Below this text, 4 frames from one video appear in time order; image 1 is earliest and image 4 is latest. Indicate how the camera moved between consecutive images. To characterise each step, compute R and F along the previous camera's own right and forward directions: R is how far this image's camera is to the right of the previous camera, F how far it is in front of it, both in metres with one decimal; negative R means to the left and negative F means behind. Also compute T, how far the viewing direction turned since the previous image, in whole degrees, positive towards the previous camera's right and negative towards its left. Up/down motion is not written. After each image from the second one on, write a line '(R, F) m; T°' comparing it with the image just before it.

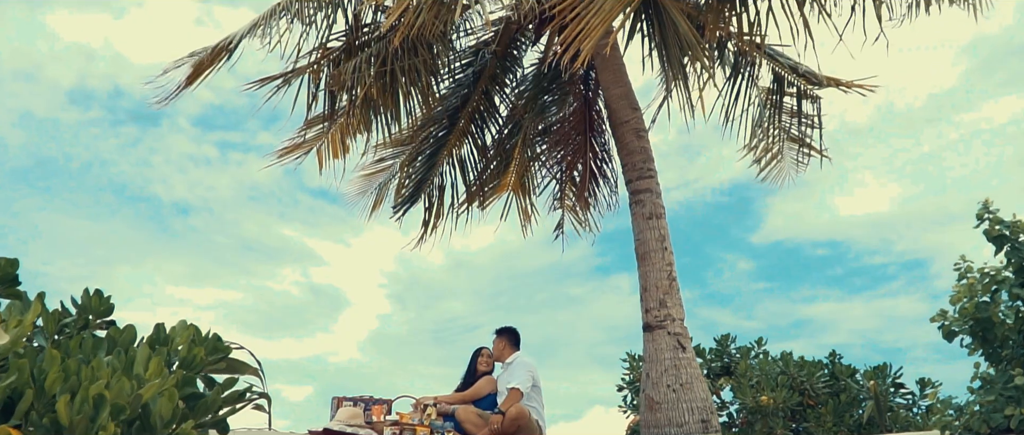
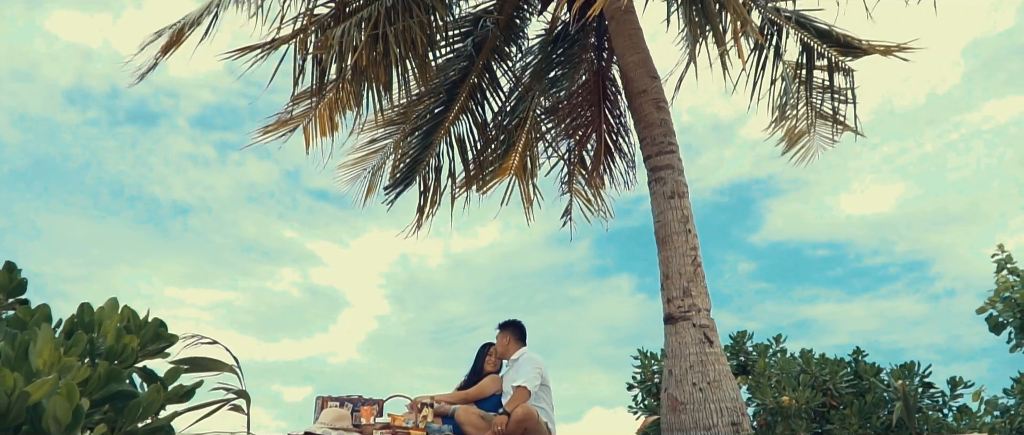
(-0.1, +0.8) m; 0°
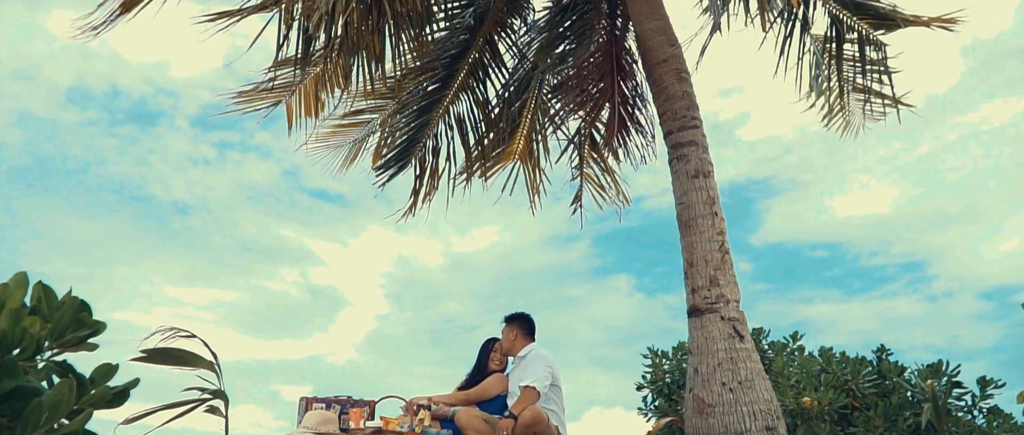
(-0.1, +0.7) m; 0°
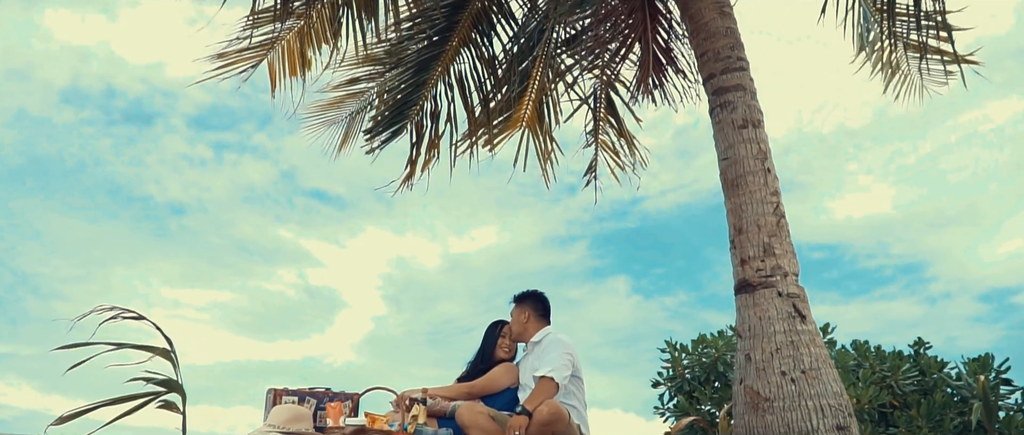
(-0.1, +1.0) m; 0°
